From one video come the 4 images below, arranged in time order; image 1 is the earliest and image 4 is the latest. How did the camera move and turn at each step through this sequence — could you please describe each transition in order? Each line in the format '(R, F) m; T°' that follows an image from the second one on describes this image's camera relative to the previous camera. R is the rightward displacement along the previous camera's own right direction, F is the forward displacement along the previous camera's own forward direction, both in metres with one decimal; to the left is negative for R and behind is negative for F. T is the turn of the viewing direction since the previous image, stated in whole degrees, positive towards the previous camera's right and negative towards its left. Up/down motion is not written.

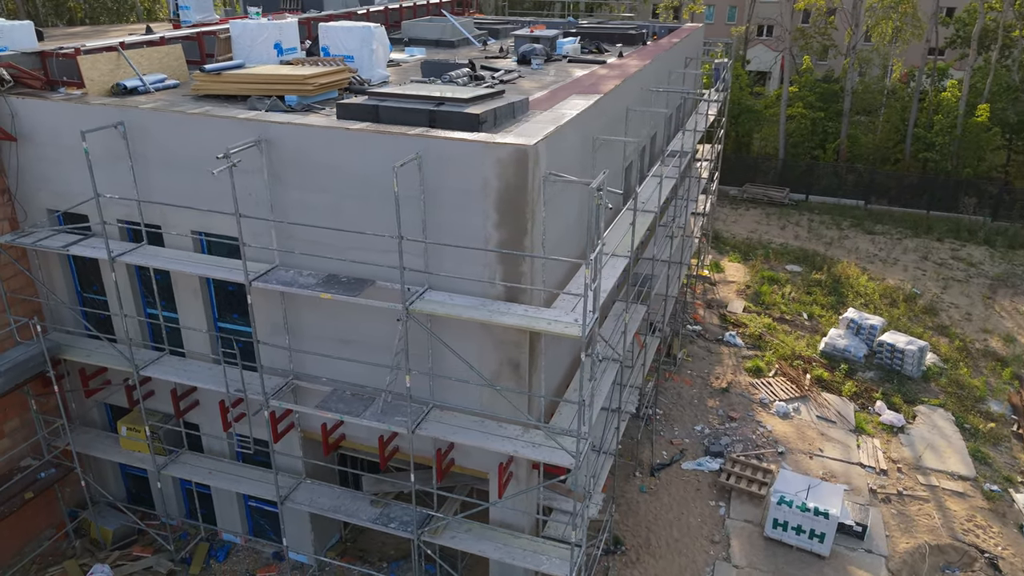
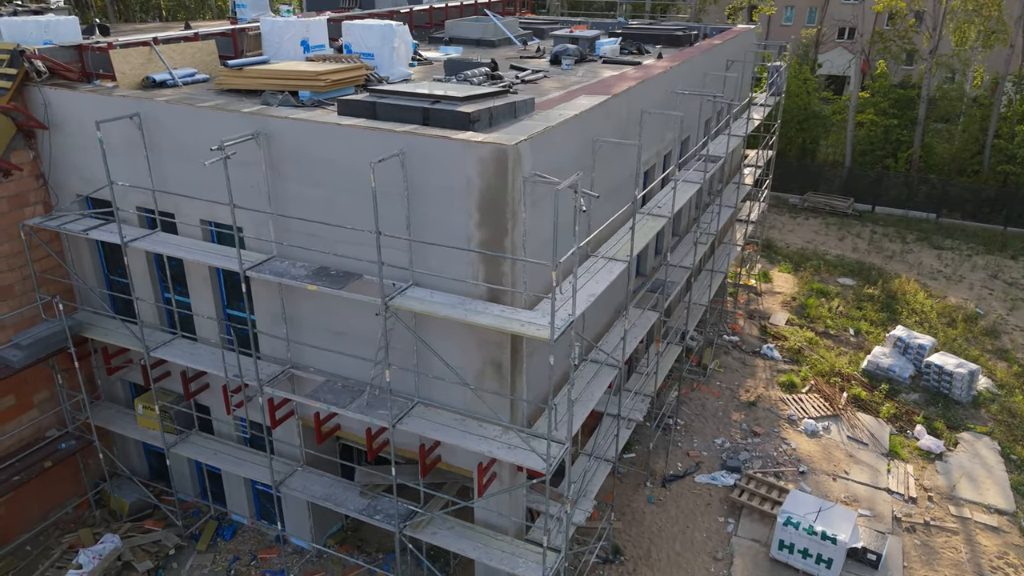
(+1.1, +0.1) m; -6°
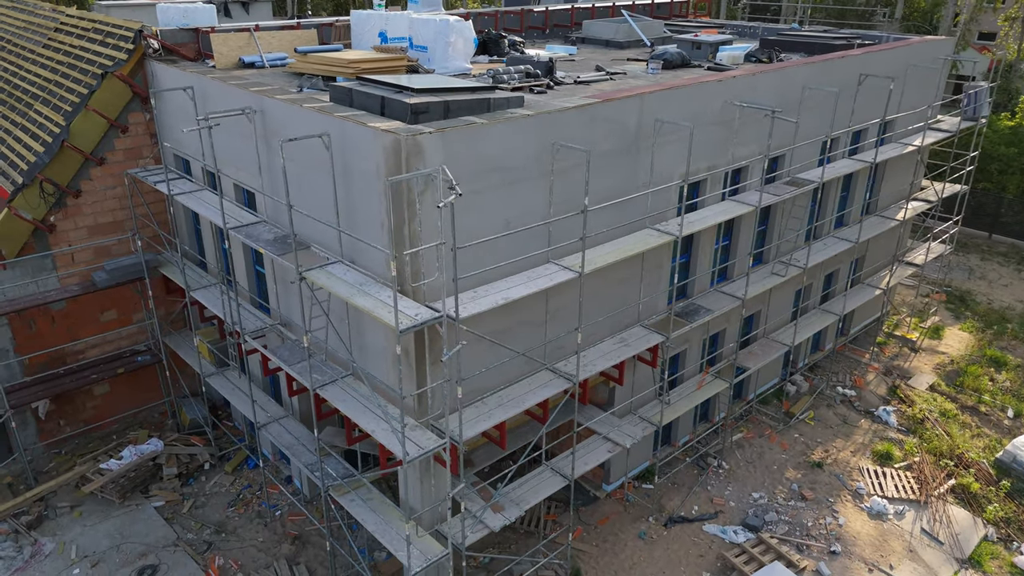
(+4.1, +0.8) m; -20°
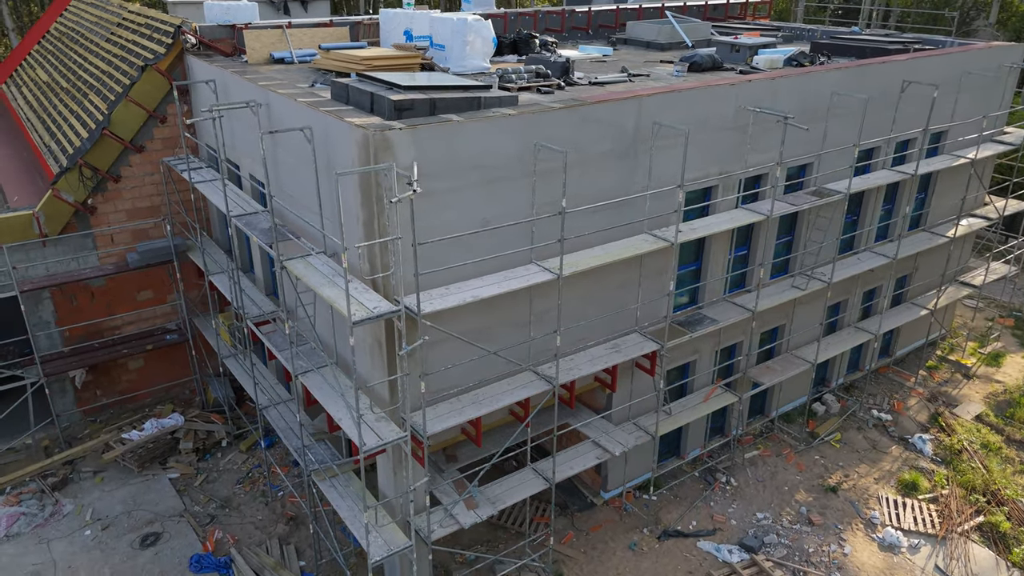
(+1.4, +0.1) m; -7°
